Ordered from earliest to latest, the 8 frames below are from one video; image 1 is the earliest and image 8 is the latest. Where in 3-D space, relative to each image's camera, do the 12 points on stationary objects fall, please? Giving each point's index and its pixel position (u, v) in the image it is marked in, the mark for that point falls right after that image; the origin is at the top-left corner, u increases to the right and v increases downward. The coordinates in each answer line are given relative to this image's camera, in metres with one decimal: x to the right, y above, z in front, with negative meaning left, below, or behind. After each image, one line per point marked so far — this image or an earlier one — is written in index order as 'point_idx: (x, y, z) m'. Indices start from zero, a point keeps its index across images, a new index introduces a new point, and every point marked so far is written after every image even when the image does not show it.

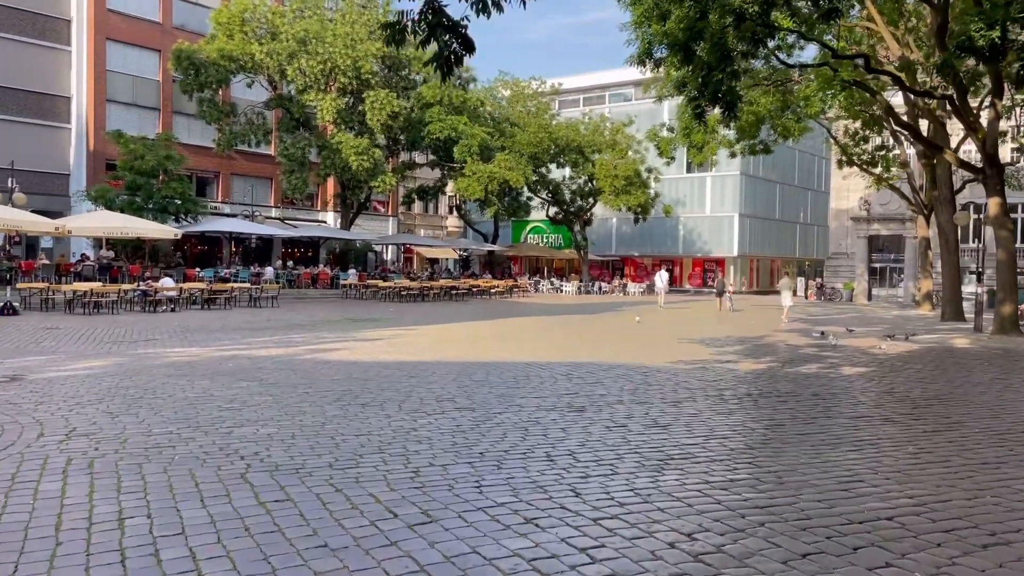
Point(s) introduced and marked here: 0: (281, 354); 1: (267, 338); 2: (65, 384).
0: (-3.5, -1.0, +12.8) m
1: (-4.8, -1.0, +16.4) m
2: (-4.9, -1.1, +9.0) m
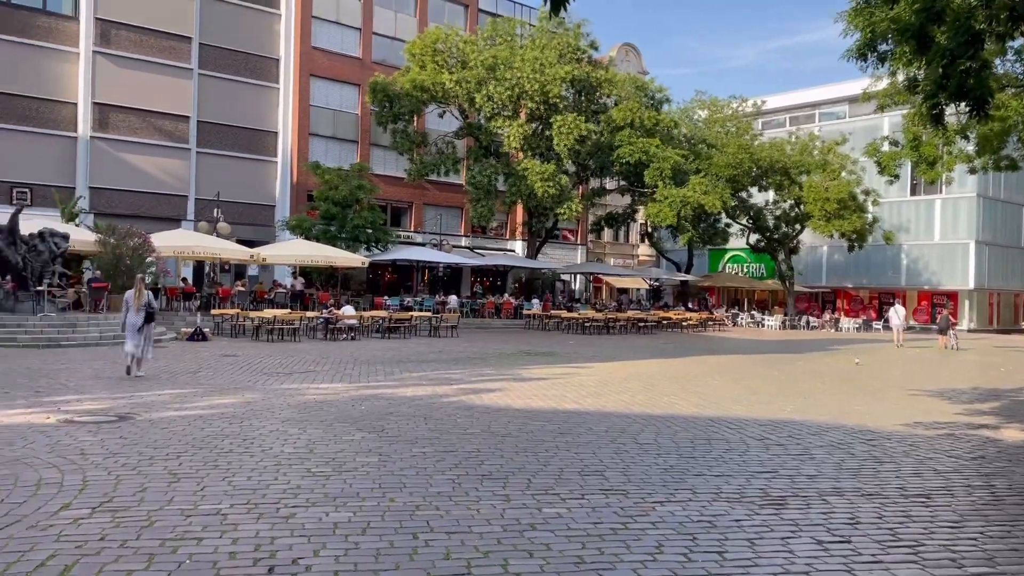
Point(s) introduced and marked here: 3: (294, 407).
0: (-1.2, -1.5, +11.3) m
1: (-1.6, -1.5, +15.1) m
2: (-3.3, -1.3, +7.9) m
3: (-2.5, -1.4, +9.8) m
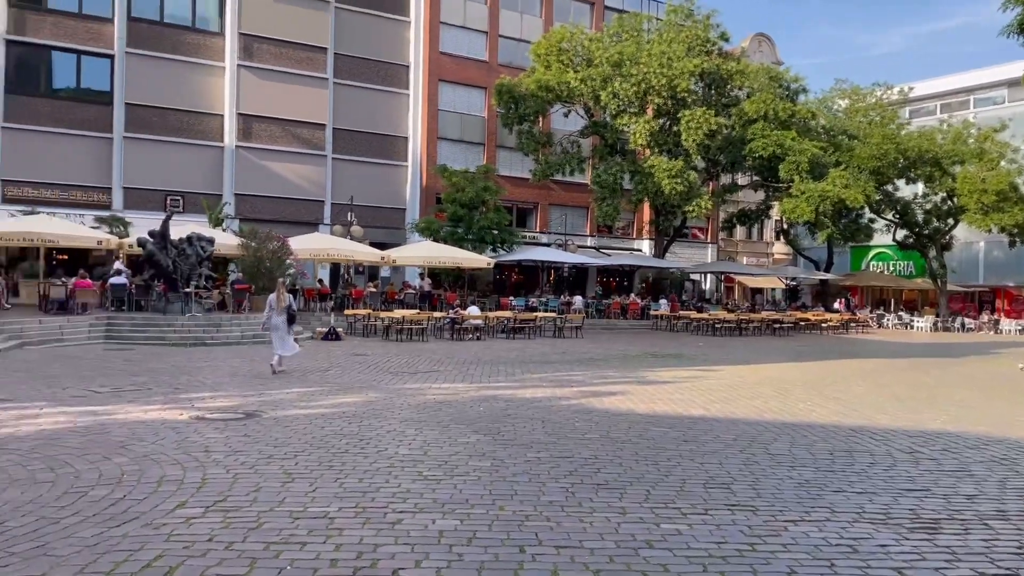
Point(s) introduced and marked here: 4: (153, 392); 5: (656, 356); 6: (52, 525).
0: (+0.4, -1.5, +11.0) m
1: (+0.6, -1.5, +14.9) m
2: (-2.2, -1.4, +8.1) m
3: (-1.2, -1.4, +9.7) m
4: (-4.6, -1.3, +10.7) m
5: (+3.4, -1.6, +19.8) m
6: (-2.5, -1.3, +4.6) m
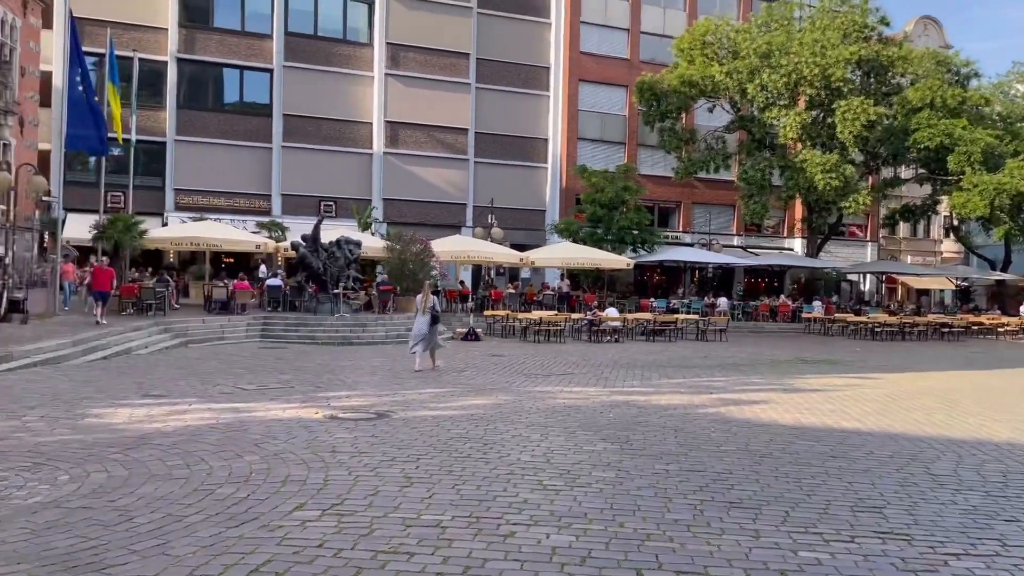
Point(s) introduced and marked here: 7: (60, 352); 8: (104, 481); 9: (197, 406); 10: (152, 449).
0: (+2.1, -1.5, +10.5) m
1: (+3.0, -1.6, +14.3) m
2: (-1.0, -1.4, +8.1) m
3: (+0.3, -1.4, +9.5) m
4: (-2.9, -1.4, +11.1) m
5: (+6.6, -1.7, +18.6) m
6: (-1.9, -1.3, +4.7) m
7: (-7.5, -1.0, +13.8) m
8: (-2.8, -1.3, +5.8) m
9: (-3.5, -1.3, +9.3) m
10: (-2.9, -1.3, +6.8) m
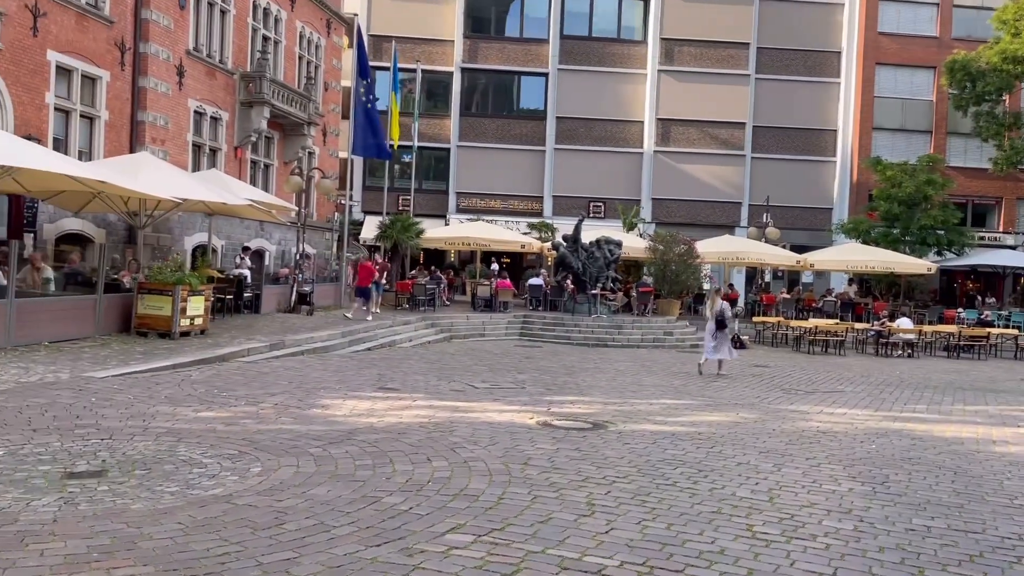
0: (+4.7, -1.6, +8.6) m
1: (+6.8, -1.7, +11.8) m
2: (+1.0, -1.4, +7.3) m
3: (+2.7, -1.5, +8.2) m
4: (+0.1, -1.3, +10.7) m
5: (+11.5, -1.9, +14.8) m
6: (-1.0, -1.3, +4.4) m
7: (-3.3, -0.9, +14.9) m
8: (-1.5, -1.3, +5.7) m
9: (-1.0, -1.3, +9.2) m
10: (-1.3, -1.3, +6.7) m
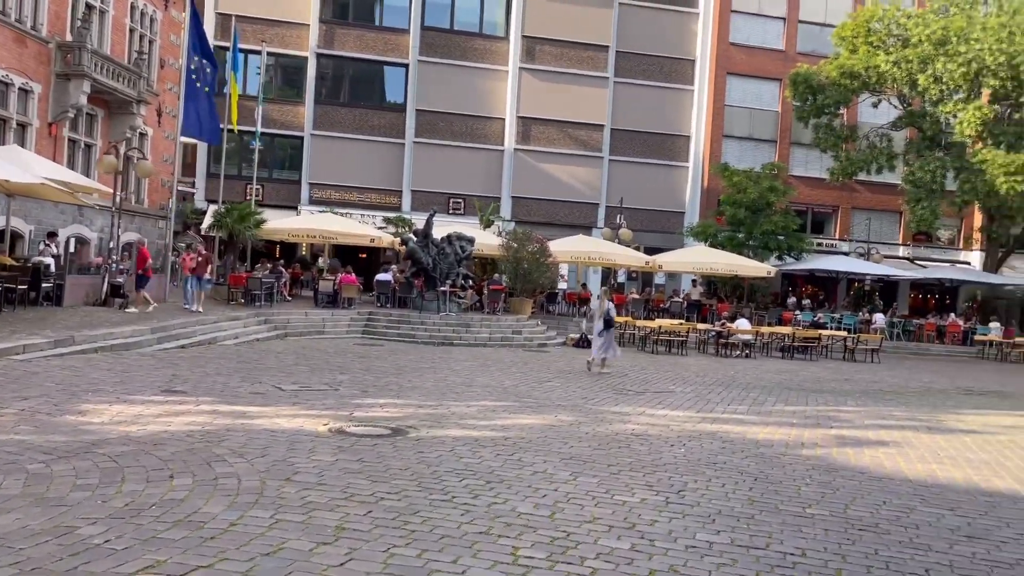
0: (+2.7, -1.6, +8.5) m
1: (+4.2, -1.7, +12.0) m
2: (-0.8, -1.3, +6.6) m
3: (+0.8, -1.4, +7.8) m
4: (-2.1, -1.3, +9.9) m
5: (+8.5, -2.0, +15.6) m
6: (-2.3, -1.2, +3.4) m
7: (-6.1, -0.8, +13.5) m
8: (-3.0, -1.2, +4.7) m
9: (-3.0, -1.2, +8.2) m
10: (-2.9, -1.2, +5.7) m
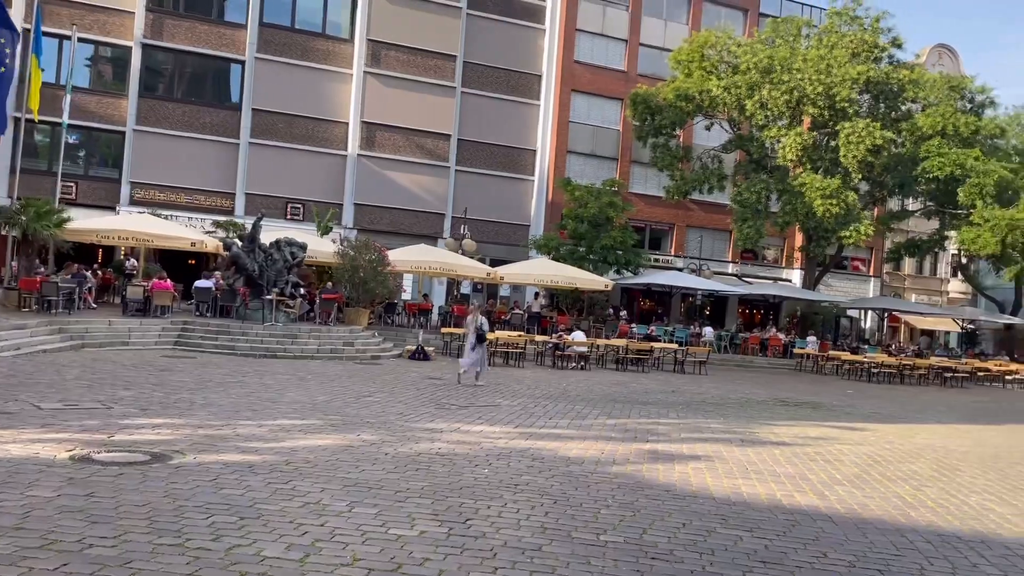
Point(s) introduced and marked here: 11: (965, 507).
0: (+0.8, -1.7, +8.1) m
1: (+1.7, -1.9, +11.8) m
2: (-2.3, -1.3, +5.7) m
3: (-1.0, -1.5, +7.1) m
4: (-4.2, -1.3, +8.7) m
5: (+5.3, -2.3, +16.2) m
6: (-3.3, -1.2, +2.3) m
7: (-8.8, -0.8, +11.5) m
8: (-4.2, -1.1, +3.4) m
9: (-4.8, -1.2, +6.9) m
10: (-4.3, -1.2, +4.4) m
11: (+4.2, -1.9, +7.3) m
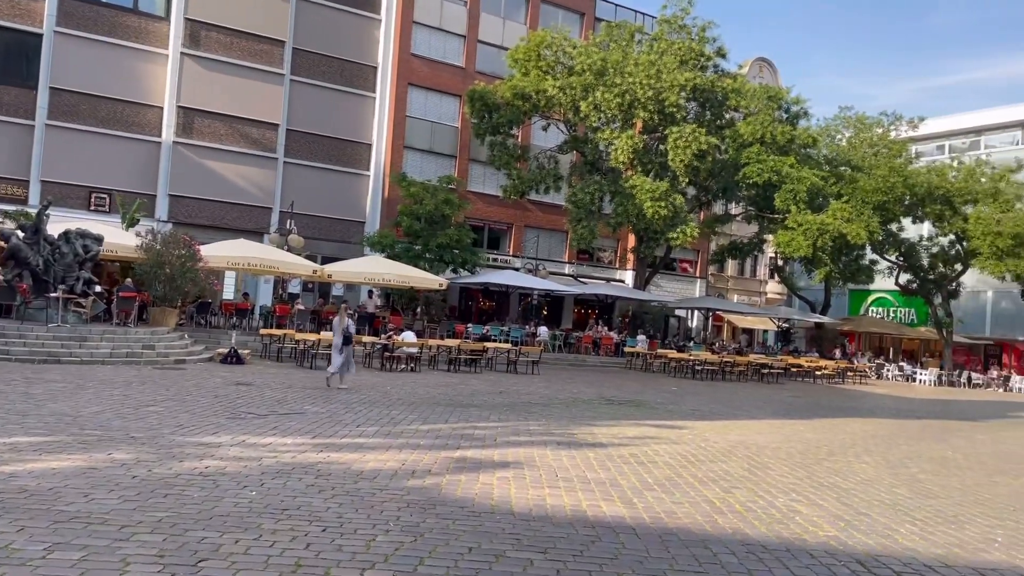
0: (-1.1, -1.6, +7.3) m
1: (-0.9, -1.8, +11.1) m
2: (-3.7, -1.3, +4.3) m
3: (-2.7, -1.4, +6.0) m
4: (-6.1, -1.2, +6.9) m
5: (+1.8, -2.2, +16.0) m
6: (-4.0, -1.1, +0.8) m
7: (-11.1, -0.7, +8.9) m
8: (-5.1, -1.1, +1.7) m
9: (-6.4, -1.1, +5.0) m
10: (-5.4, -1.1, +2.7) m
11: (+2.4, -1.8, +7.1) m
